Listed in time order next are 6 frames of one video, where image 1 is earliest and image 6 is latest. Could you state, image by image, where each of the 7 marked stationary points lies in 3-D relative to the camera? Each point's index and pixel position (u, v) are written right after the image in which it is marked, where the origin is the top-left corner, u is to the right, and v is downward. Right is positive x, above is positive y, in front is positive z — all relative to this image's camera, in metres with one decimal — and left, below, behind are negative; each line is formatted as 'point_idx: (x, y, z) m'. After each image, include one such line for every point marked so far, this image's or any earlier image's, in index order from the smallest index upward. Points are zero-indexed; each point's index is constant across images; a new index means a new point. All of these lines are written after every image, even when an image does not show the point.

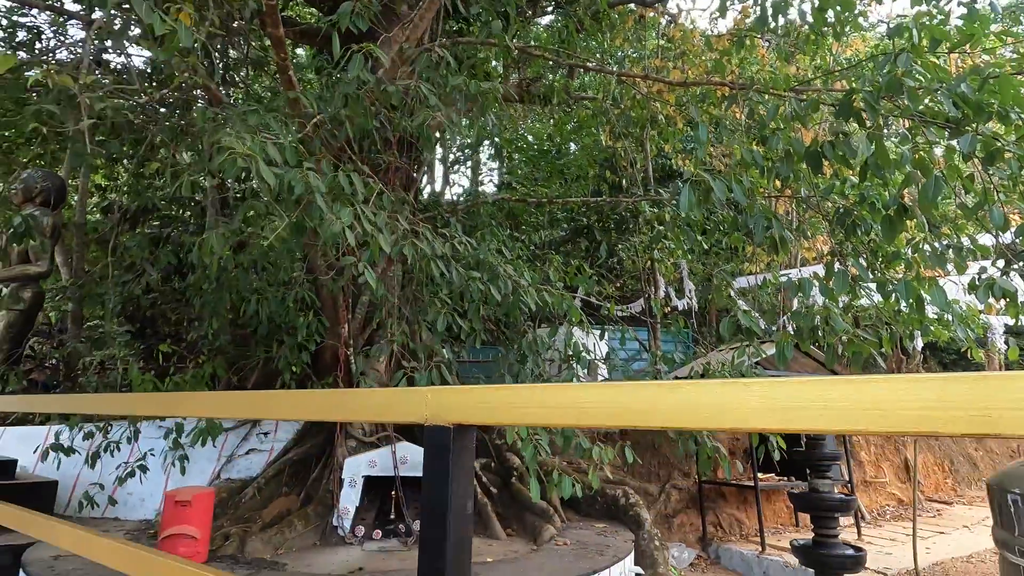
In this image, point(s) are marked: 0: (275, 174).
0: (-1.1, +0.5, +2.8) m
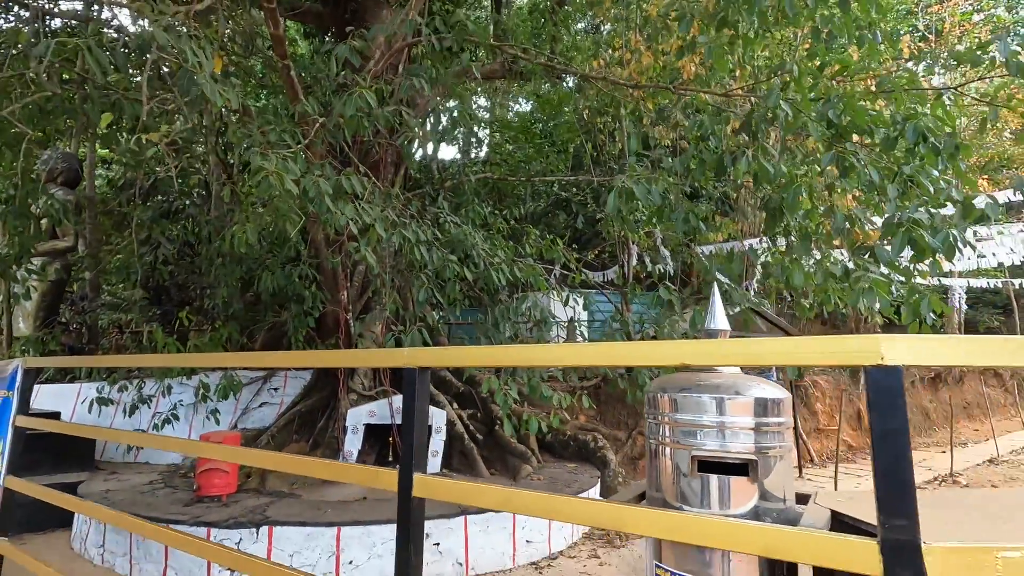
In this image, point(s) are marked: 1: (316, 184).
0: (-1.3, +0.6, +3.4) m
1: (-1.1, +0.5, +3.5) m
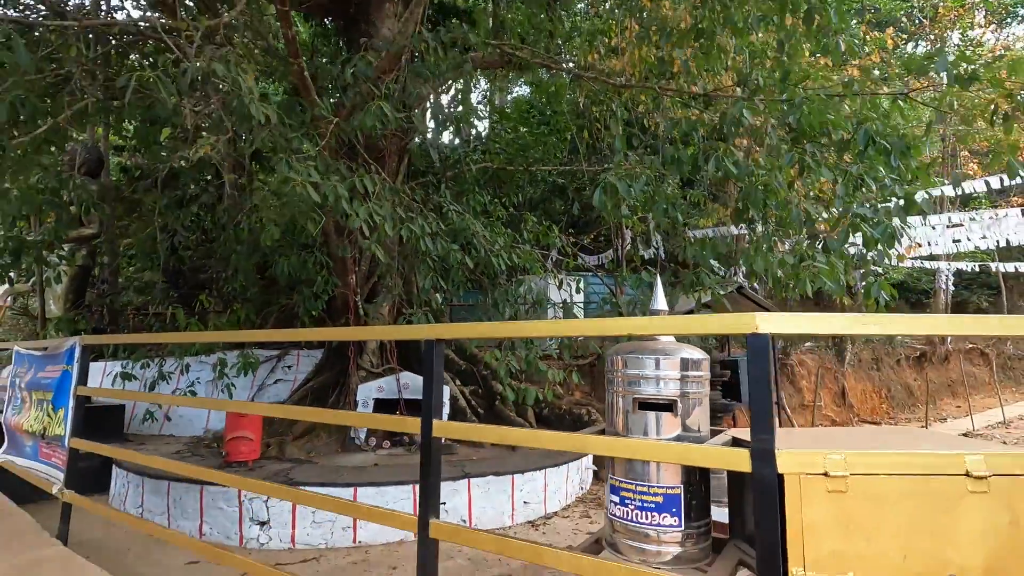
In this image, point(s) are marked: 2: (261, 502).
0: (-1.3, +0.7, +3.8) m
1: (-1.1, +0.6, +3.8) m
2: (-1.7, -1.4, +4.1) m
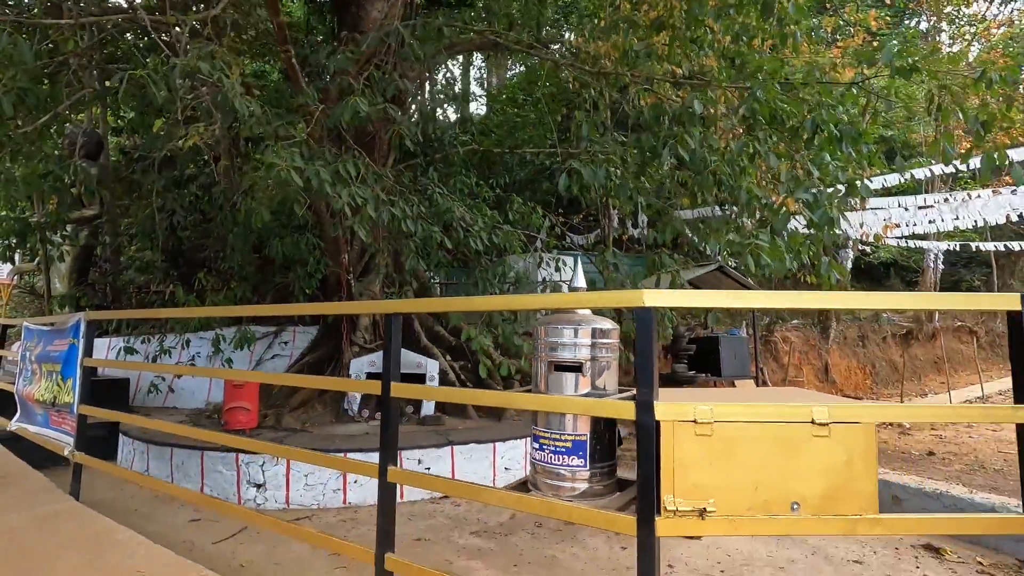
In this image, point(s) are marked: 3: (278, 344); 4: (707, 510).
0: (-1.4, +0.8, +4.0) m
1: (-1.3, +0.8, +4.1) m
2: (-1.8, -1.3, +4.4) m
3: (-2.7, -0.6, +7.2) m
4: (+0.4, -0.5, +1.4) m
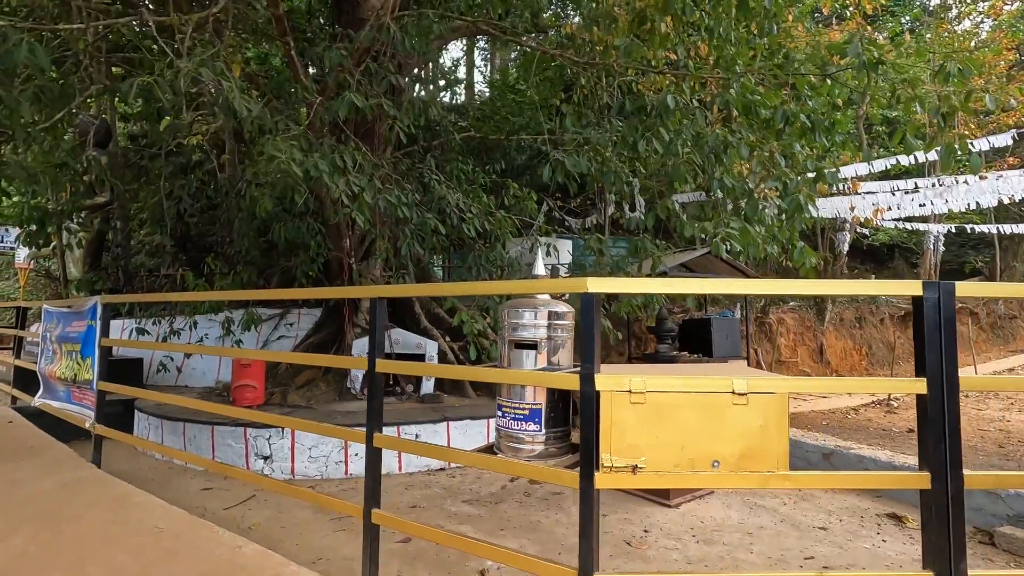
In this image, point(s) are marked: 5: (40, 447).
0: (-1.5, +0.9, +4.2) m
1: (-1.3, +0.9, +4.3) m
2: (-1.9, -1.2, +4.7) m
3: (-2.7, -0.4, +7.5) m
4: (+0.3, -0.5, +1.6) m
5: (-3.1, -1.0, +4.0) m
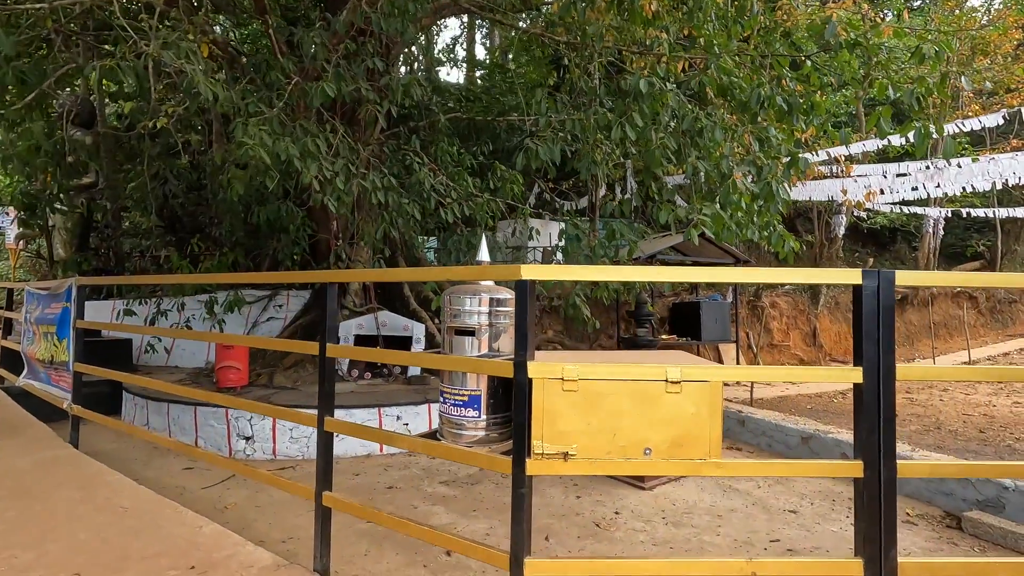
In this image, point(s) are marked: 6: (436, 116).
0: (-1.7, +1.0, +4.2) m
1: (-1.5, +1.0, +4.3) m
2: (-2.0, -1.0, +4.8) m
3: (-2.9, -0.2, +7.5) m
4: (+0.2, -0.4, +1.7) m
5: (-3.2, -0.9, +4.1) m
6: (-0.8, +1.8, +6.7) m
